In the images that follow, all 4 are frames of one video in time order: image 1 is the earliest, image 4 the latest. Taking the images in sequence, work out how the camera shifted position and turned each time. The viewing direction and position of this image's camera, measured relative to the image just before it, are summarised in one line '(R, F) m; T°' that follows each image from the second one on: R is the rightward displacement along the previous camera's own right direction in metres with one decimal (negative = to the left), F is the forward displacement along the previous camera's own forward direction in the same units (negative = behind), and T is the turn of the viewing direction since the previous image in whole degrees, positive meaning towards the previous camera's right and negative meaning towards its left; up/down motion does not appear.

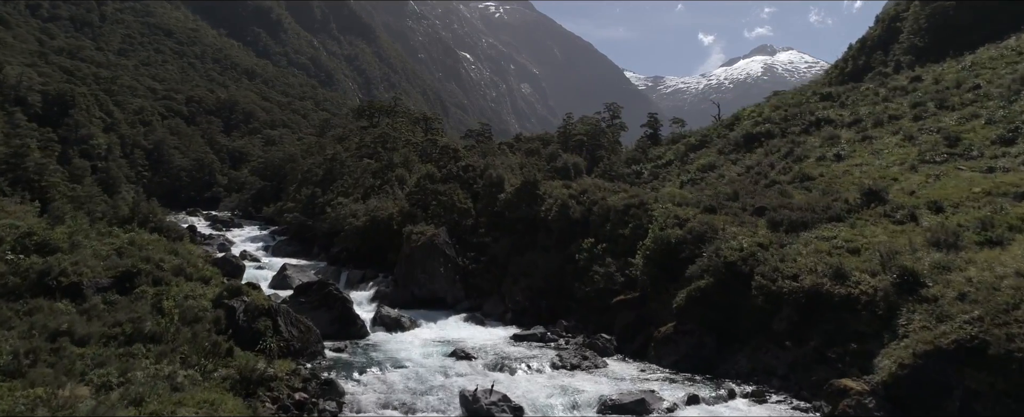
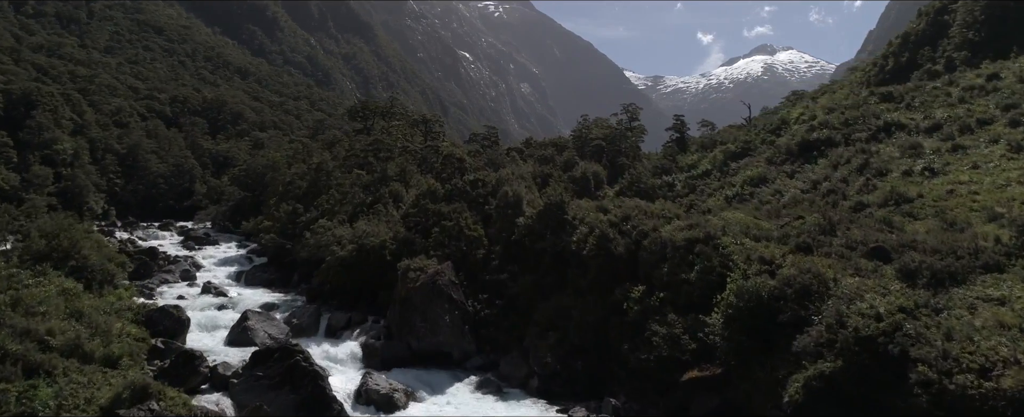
(-0.8, +6.6) m; 0°
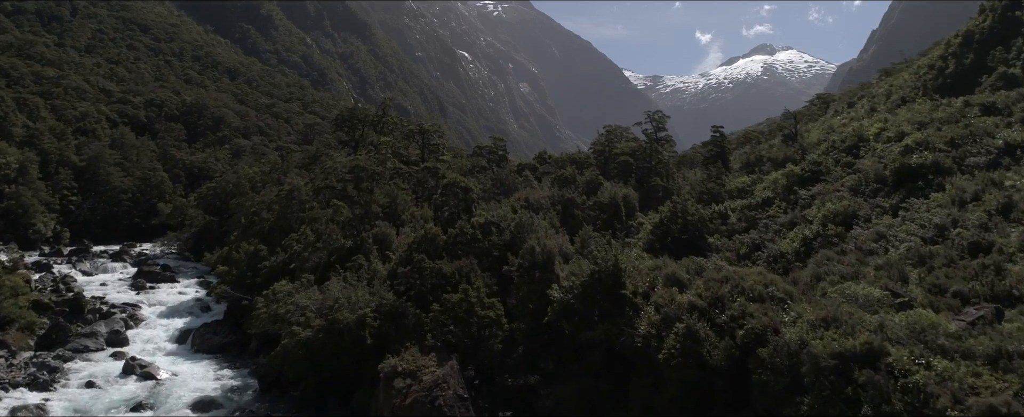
(-0.9, +8.2) m; 0°
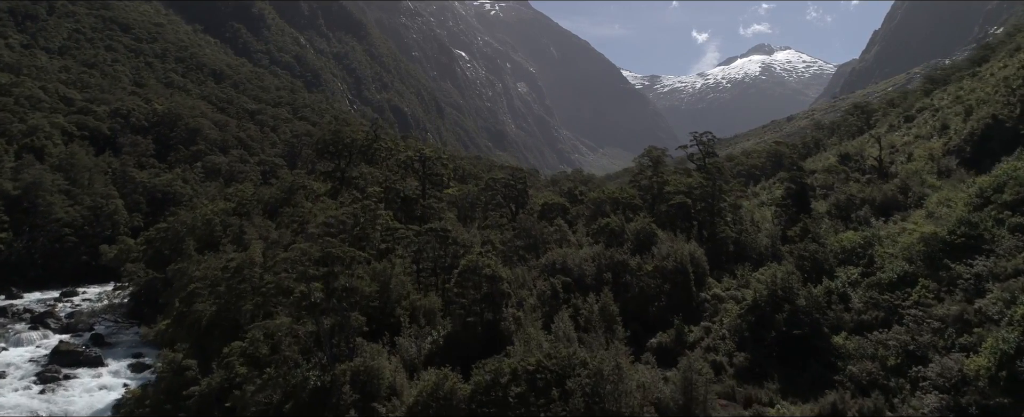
(-1.5, +10.0) m; 0°
